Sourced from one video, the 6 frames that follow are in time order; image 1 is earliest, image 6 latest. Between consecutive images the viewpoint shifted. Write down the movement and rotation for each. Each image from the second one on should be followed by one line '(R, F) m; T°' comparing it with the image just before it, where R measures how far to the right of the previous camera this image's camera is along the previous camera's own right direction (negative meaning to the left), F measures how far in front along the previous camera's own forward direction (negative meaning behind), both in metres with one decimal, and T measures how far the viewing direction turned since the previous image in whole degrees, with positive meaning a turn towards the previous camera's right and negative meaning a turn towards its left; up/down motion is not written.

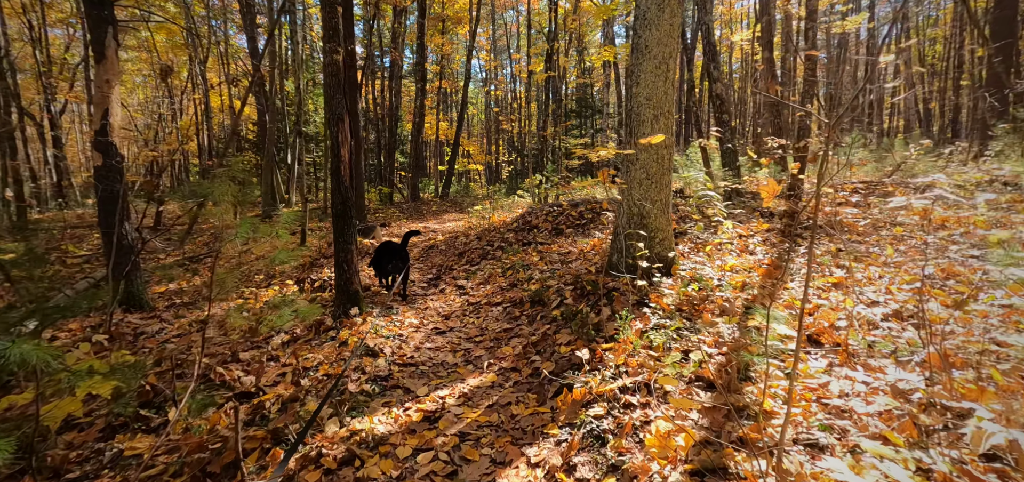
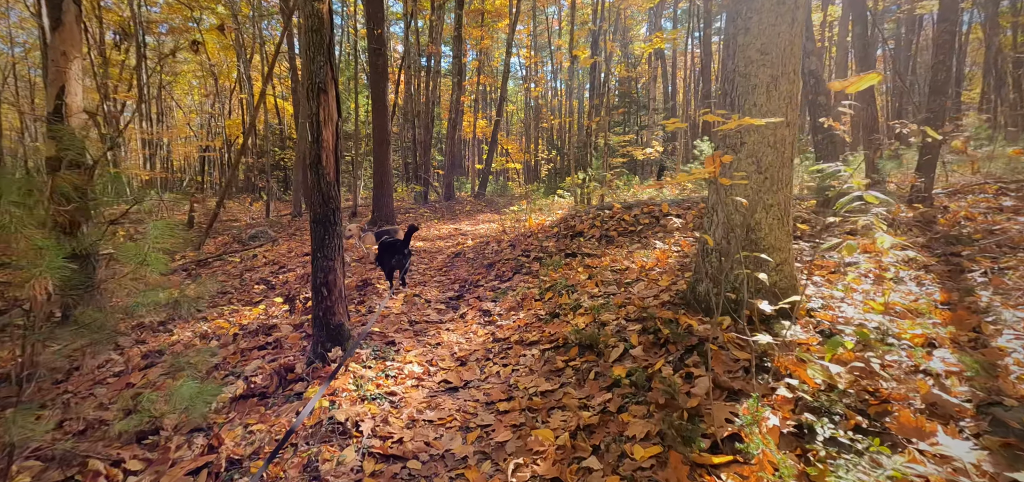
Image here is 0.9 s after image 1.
(0.0, +1.8) m; -4°
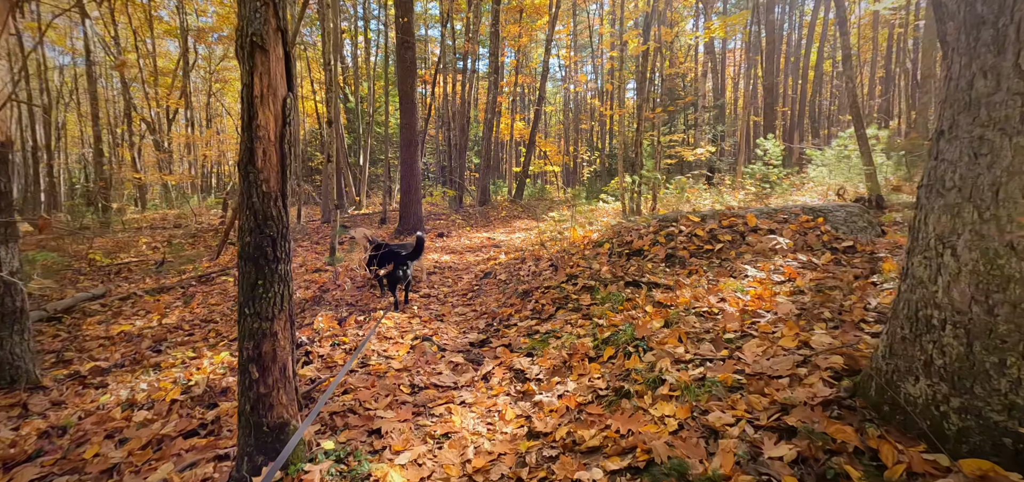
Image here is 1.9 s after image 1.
(-0.1, +1.9) m; -4°
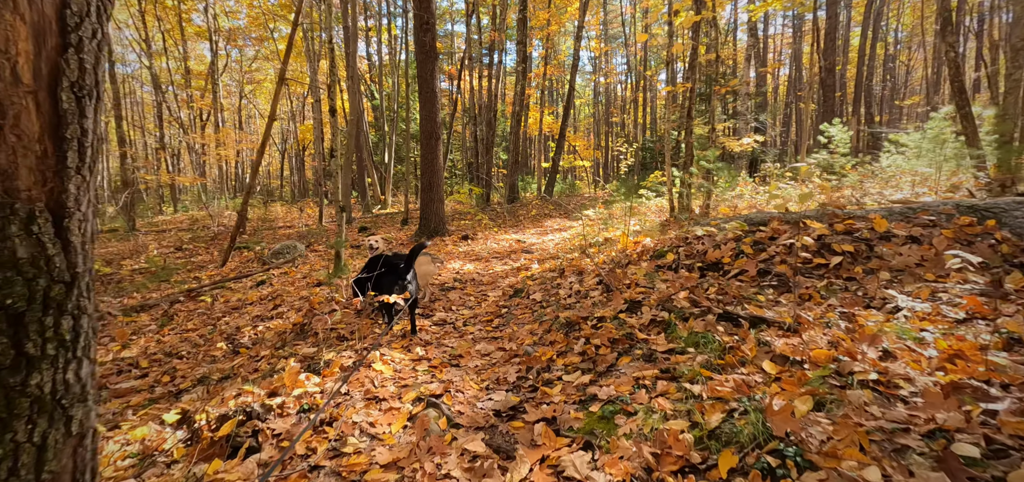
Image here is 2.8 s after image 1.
(-0.1, +1.8) m; -3°
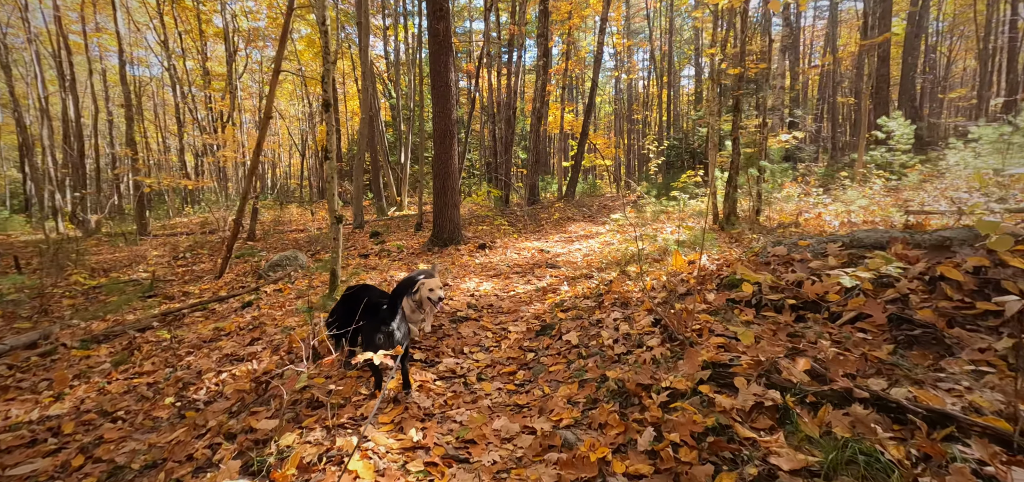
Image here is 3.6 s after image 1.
(-0.1, +1.5) m; -2°
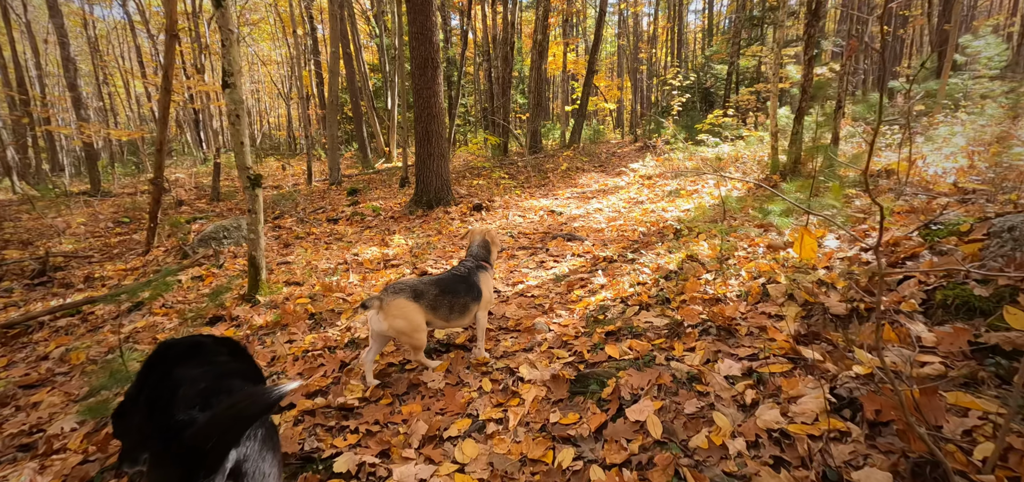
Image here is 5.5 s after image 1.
(-0.1, +2.8) m; 0°
